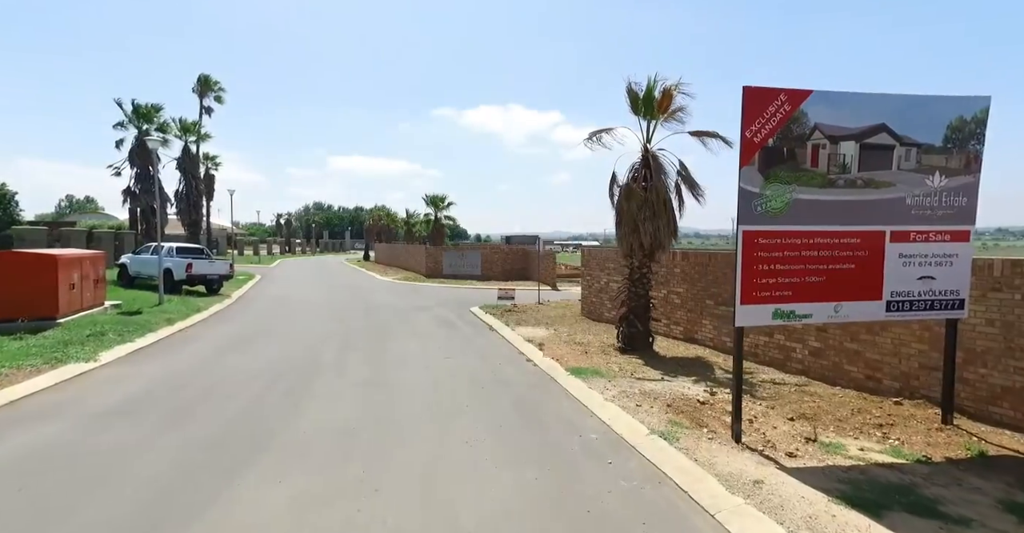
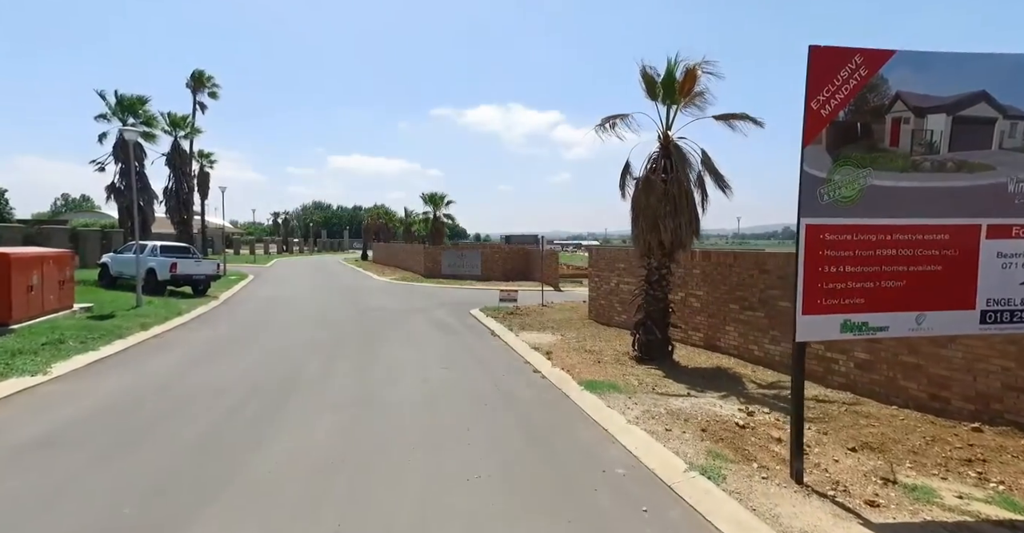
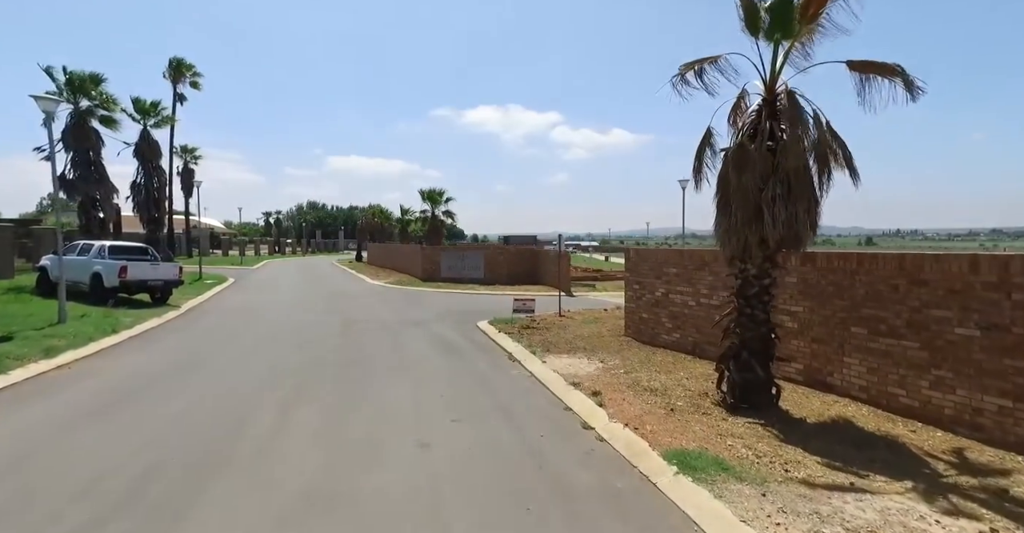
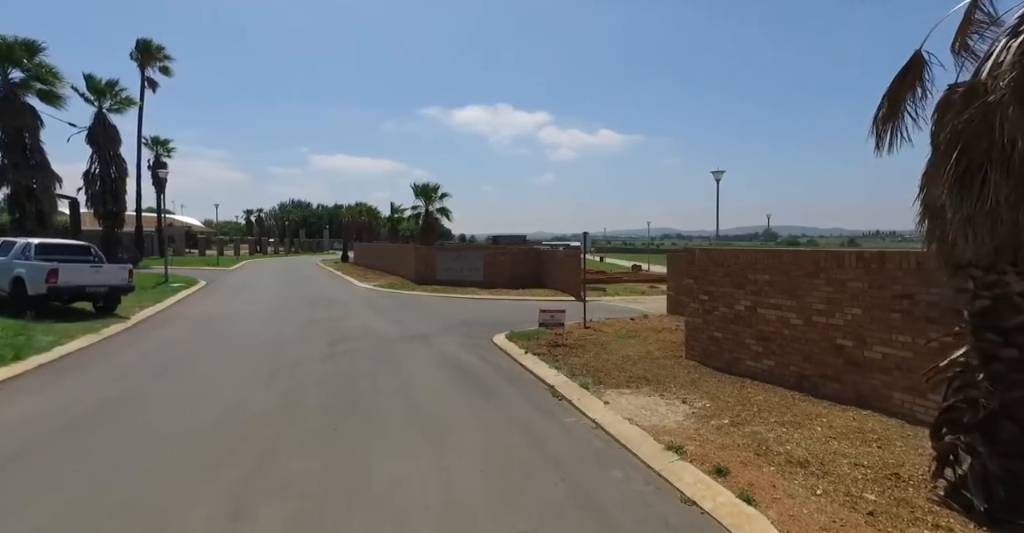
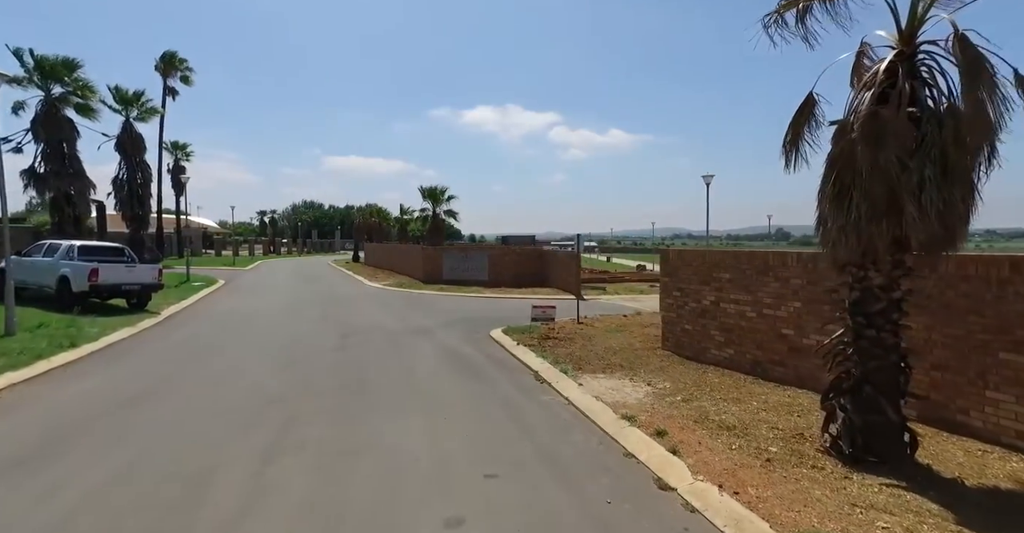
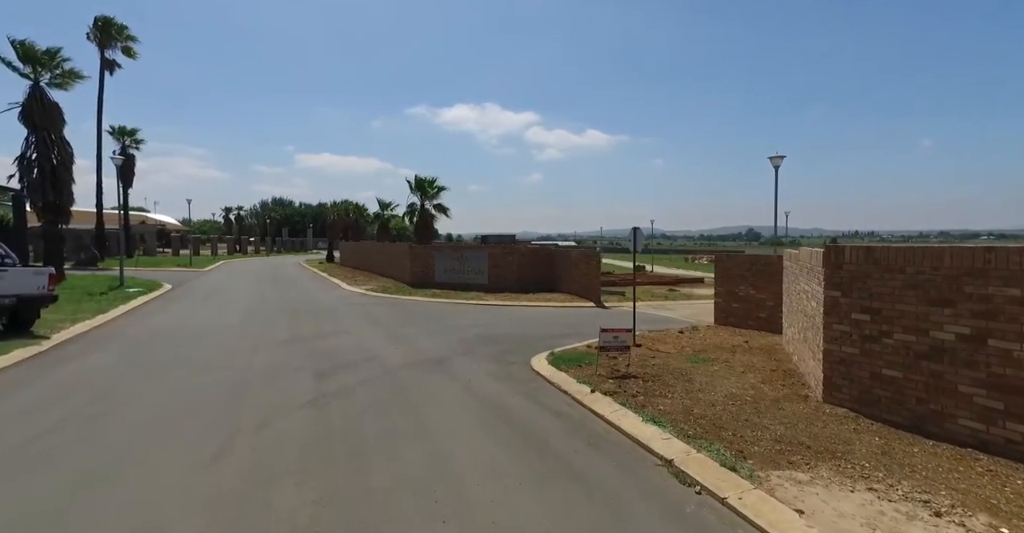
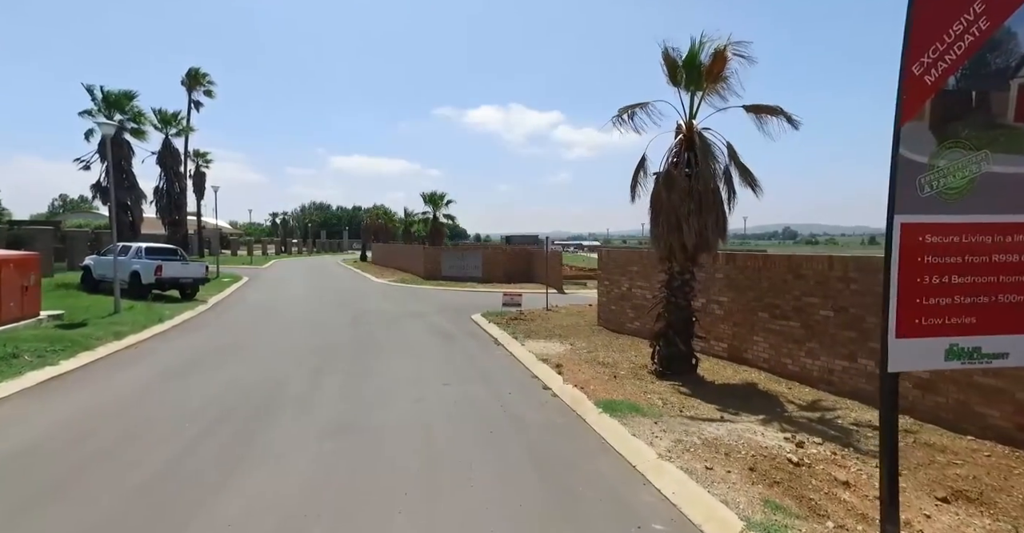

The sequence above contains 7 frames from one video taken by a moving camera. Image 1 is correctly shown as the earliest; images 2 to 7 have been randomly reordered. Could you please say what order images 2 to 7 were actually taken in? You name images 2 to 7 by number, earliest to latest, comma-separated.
2, 7, 3, 5, 4, 6
